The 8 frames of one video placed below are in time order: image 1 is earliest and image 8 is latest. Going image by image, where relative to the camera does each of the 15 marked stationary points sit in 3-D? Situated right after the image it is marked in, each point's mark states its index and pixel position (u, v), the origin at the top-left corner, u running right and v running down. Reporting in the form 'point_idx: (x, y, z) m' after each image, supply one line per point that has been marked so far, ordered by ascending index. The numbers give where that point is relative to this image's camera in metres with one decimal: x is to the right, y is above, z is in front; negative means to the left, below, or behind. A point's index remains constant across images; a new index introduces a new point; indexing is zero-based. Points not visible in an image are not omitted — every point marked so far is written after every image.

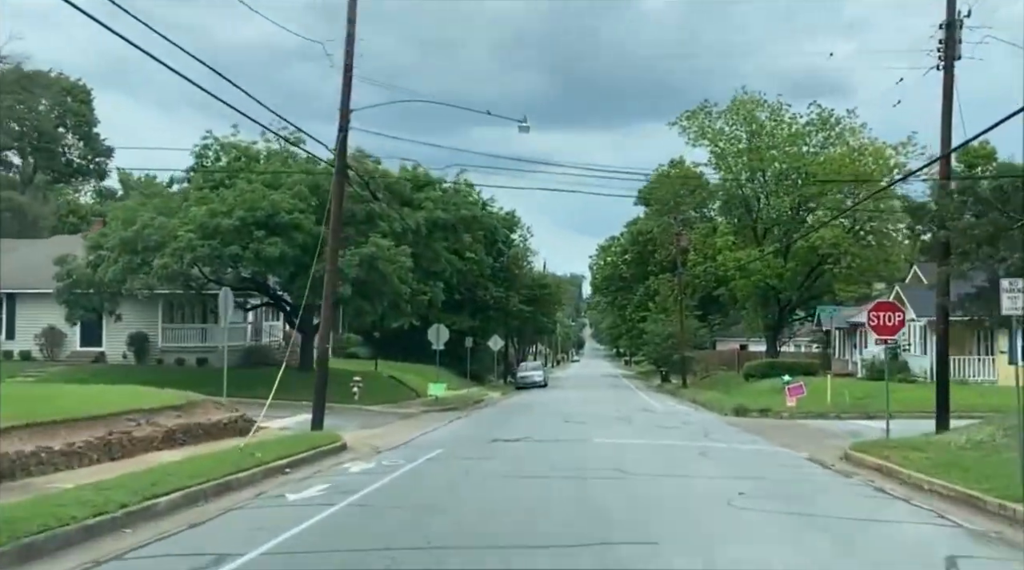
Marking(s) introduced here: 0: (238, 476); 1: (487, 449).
0: (-3.7, -2.6, +14.3) m
1: (-0.5, -3.0, +19.4) m
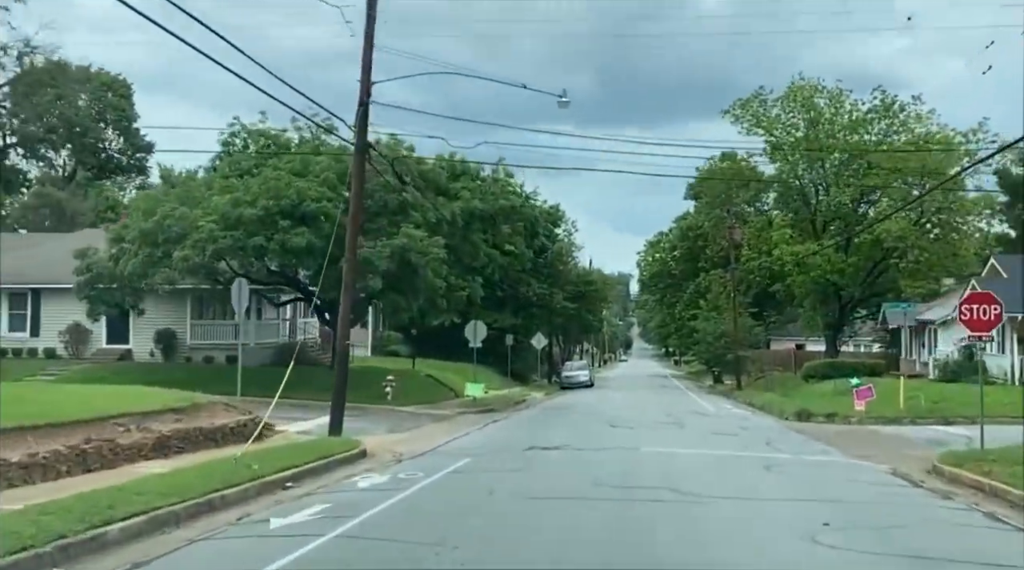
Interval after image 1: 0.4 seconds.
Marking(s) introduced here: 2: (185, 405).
0: (-3.3, -2.4, +12.2) m
1: (+0.1, -2.9, +17.1) m
2: (-5.7, -2.1, +18.5) m
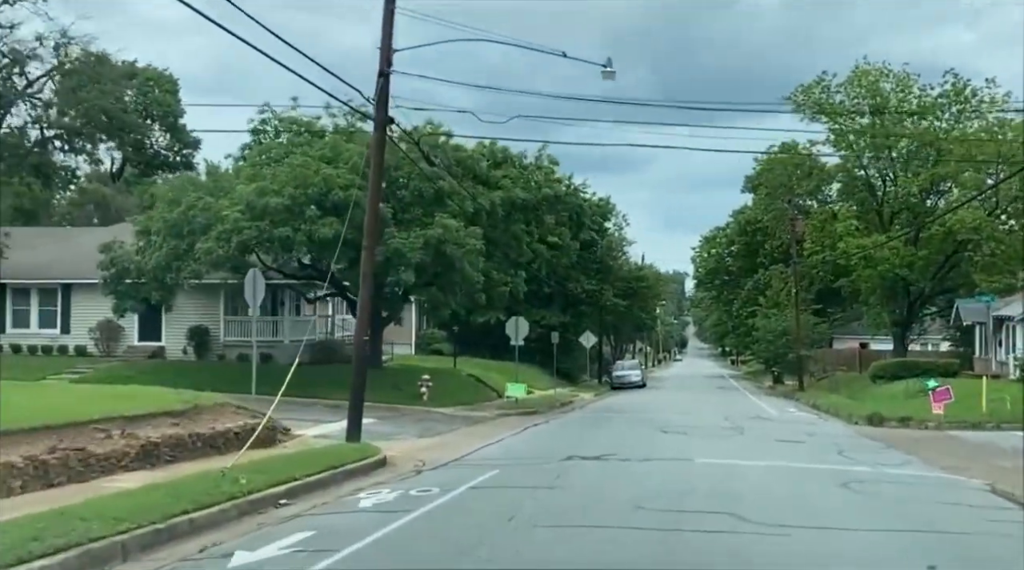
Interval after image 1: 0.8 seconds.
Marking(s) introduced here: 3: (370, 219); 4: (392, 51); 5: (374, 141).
0: (-3.1, -2.2, +10.3) m
1: (+0.6, -2.7, +15.0) m
2: (-5.2, -1.9, +16.7) m
3: (-2.5, +1.2, +18.3) m
4: (-2.1, +4.1, +18.7) m
5: (-2.4, +2.5, +18.6) m
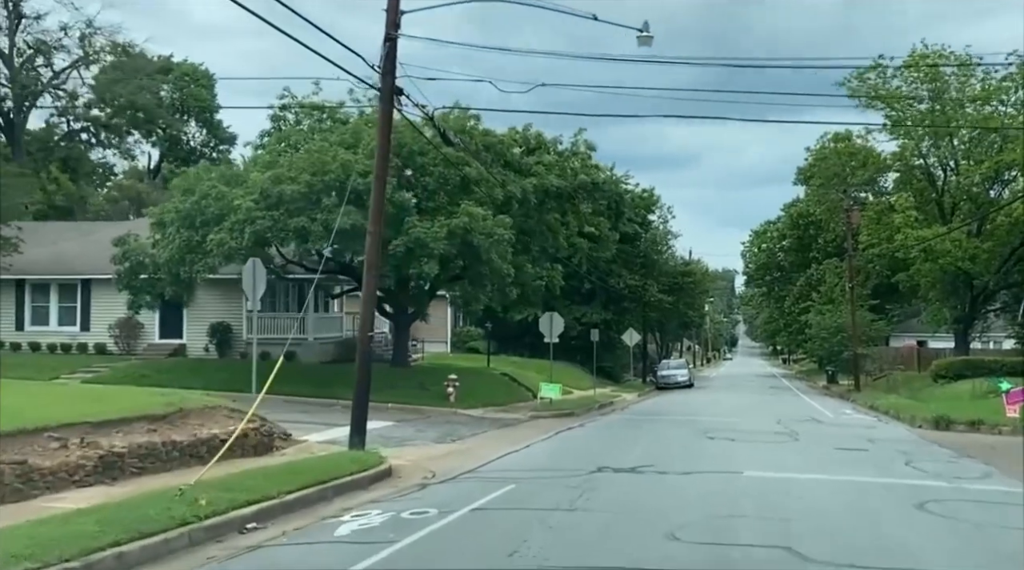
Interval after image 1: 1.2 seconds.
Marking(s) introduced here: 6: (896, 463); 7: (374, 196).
0: (-3.1, -2.1, +8.4) m
1: (+0.8, -2.5, +13.0) m
2: (-4.9, -1.8, +15.0) m
3: (-2.1, +1.3, +16.4) m
4: (-1.8, +4.3, +16.8) m
5: (-2.1, +2.7, +16.7) m
6: (+6.8, -3.1, +18.6) m
7: (-2.1, +1.4, +16.4) m
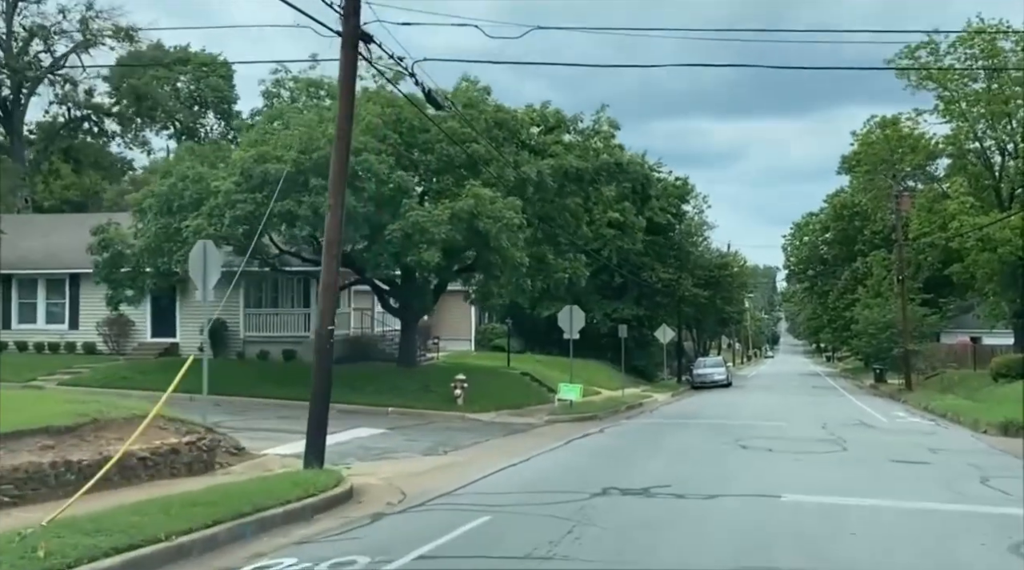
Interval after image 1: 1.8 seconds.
0: (-3.6, -1.9, +5.6) m
1: (+0.5, -2.3, +10.1) m
2: (-5.1, -1.6, +12.3) m
3: (-2.3, +1.5, +13.6) m
4: (-1.9, +4.5, +13.9) m
5: (-2.2, +2.9, +13.9) m
6: (+6.7, -2.9, +15.4) m
7: (-2.3, +1.6, +13.6) m
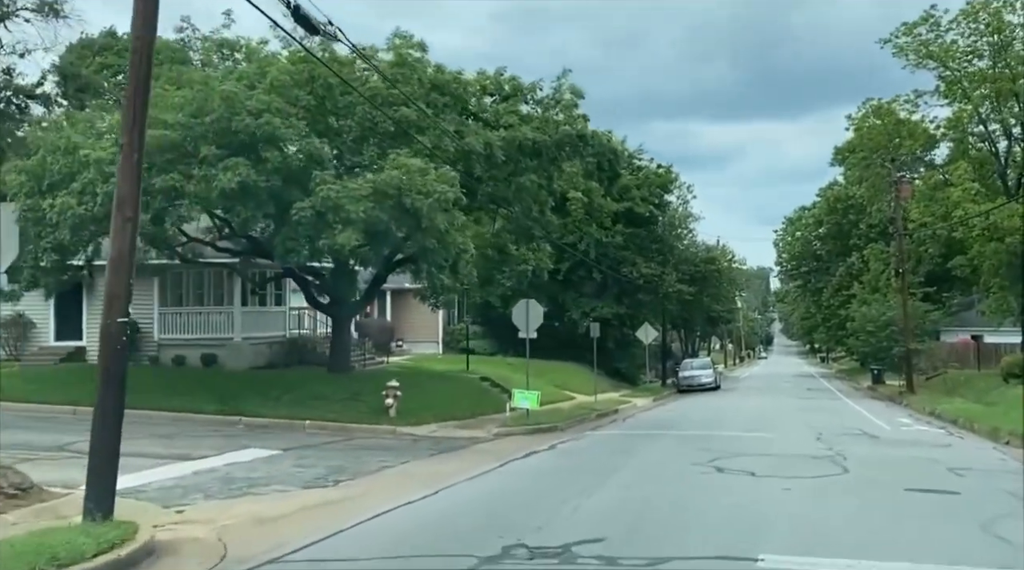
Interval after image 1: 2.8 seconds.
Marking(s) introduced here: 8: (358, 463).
0: (-4.7, -1.7, +1.7) m
1: (-0.6, -2.0, +6.1) m
2: (-6.3, -1.4, +8.3) m
3: (-3.5, +1.8, +9.7) m
4: (-3.2, +4.7, +10.0) m
5: (-3.4, +3.1, +9.9) m
6: (+5.6, -2.6, +11.5) m
7: (-3.5, +1.8, +9.7) m
8: (-2.3, -2.7, +15.8) m
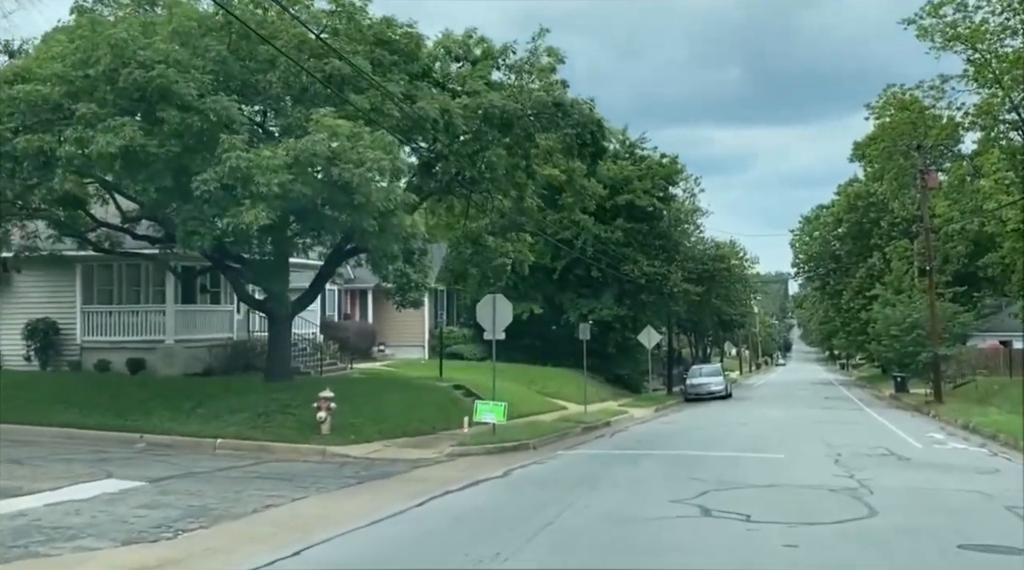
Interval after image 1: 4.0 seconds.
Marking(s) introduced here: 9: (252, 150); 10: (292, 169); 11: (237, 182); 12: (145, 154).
0: (-5.8, -1.4, -1.9) m
1: (-1.6, -1.8, +2.5) m
2: (-7.3, -1.1, +4.7) m
3: (-4.4, +2.0, +6.1) m
4: (-4.1, +5.0, +6.4) m
5: (-4.4, +3.4, +6.4) m
6: (+4.6, -2.3, +7.8) m
7: (-4.5, +2.1, +6.1) m
8: (-3.2, -2.5, +12.1) m
9: (-4.1, +2.1, +16.6) m
10: (-3.4, +1.8, +16.6) m
11: (-4.3, +1.6, +16.4) m
12: (-5.6, +2.0, +16.1) m
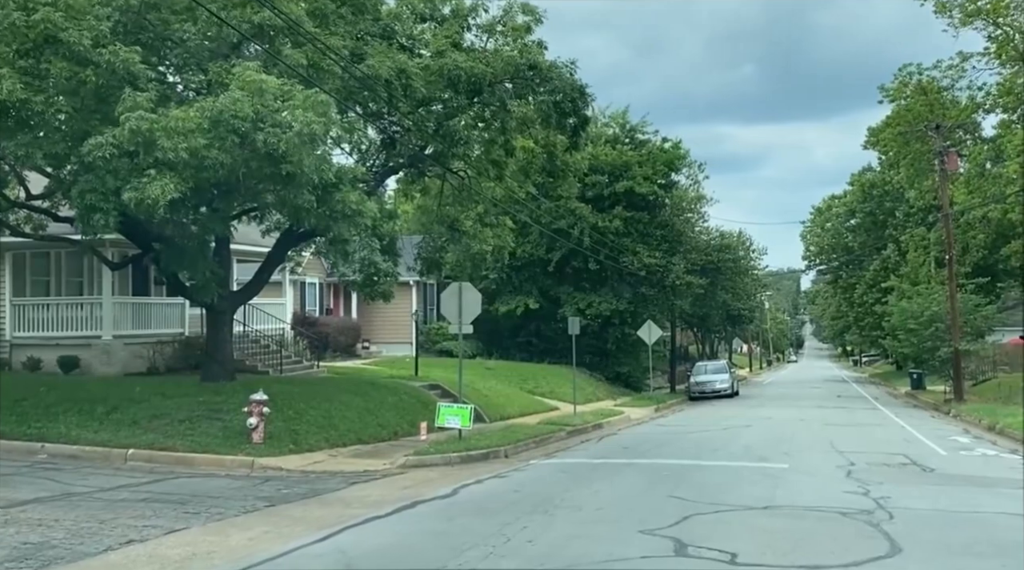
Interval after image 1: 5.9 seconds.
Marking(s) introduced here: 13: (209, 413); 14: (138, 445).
0: (-6.6, -1.2, -4.4) m
1: (-2.4, -1.6, 0.0) m
2: (-8.0, -1.0, +2.3) m
3: (-5.2, +2.2, +3.6) m
4: (-4.9, +5.1, +4.0) m
5: (-5.2, +3.6, +3.9) m
6: (+3.9, -2.1, +5.2) m
7: (-5.2, +2.2, +3.6) m
8: (-3.8, -2.3, +9.7) m
9: (-4.7, +2.3, +14.1) m
10: (-4.0, +2.0, +14.2) m
11: (-4.9, +1.8, +13.9) m
12: (-6.2, +2.2, +13.7) m
13: (-4.8, -2.1, +17.0) m
14: (-5.5, -2.3, +15.6) m
